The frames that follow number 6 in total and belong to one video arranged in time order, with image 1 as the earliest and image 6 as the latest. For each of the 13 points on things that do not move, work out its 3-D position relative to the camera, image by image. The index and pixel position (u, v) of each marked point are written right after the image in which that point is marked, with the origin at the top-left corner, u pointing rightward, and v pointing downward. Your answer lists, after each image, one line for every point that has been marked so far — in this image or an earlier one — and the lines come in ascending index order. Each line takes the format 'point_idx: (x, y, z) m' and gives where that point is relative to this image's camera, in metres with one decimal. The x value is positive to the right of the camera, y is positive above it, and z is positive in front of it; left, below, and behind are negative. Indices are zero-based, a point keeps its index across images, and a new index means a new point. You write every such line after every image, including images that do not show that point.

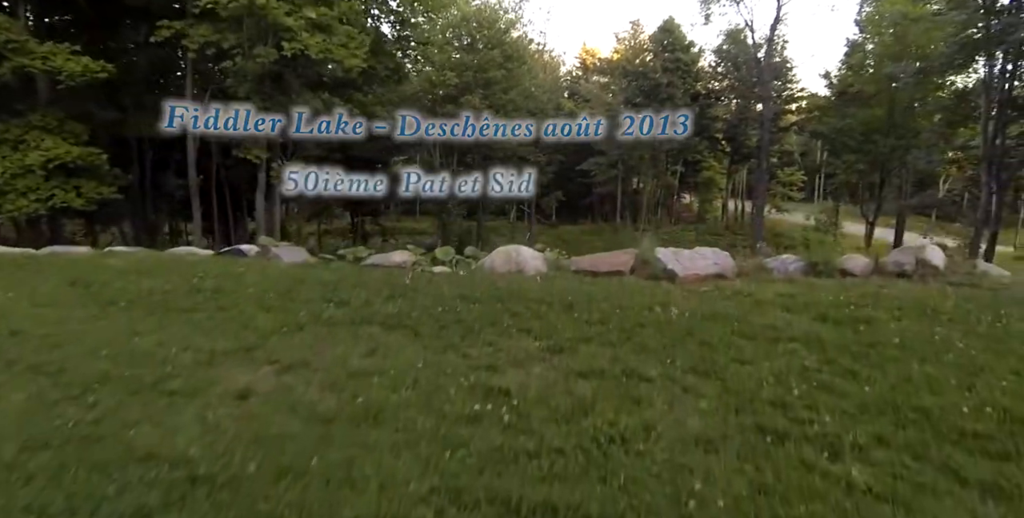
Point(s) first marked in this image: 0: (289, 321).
0: (-1.1, -0.3, +2.9) m
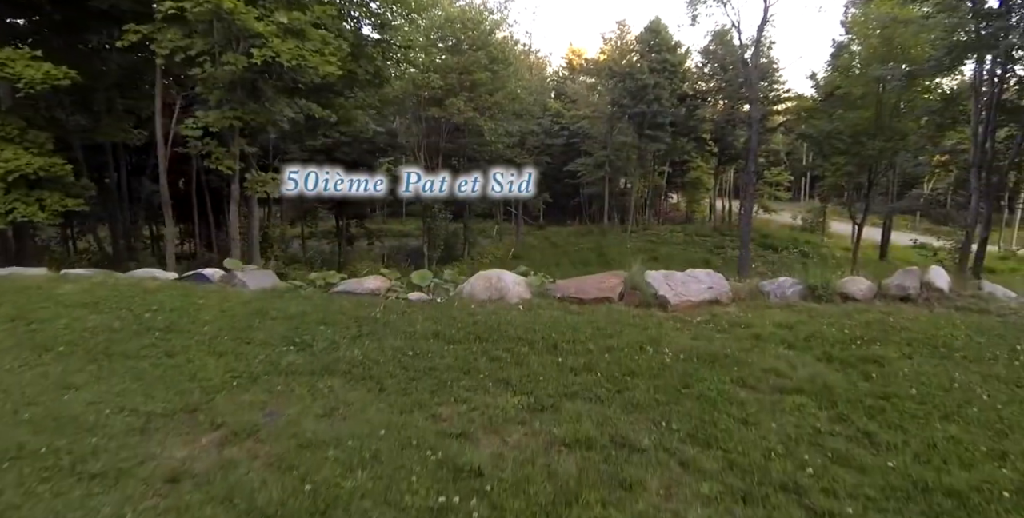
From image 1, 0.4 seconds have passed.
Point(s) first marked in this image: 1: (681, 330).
0: (-1.2, -0.5, +2.6) m
1: (+0.9, -0.4, +3.1) m
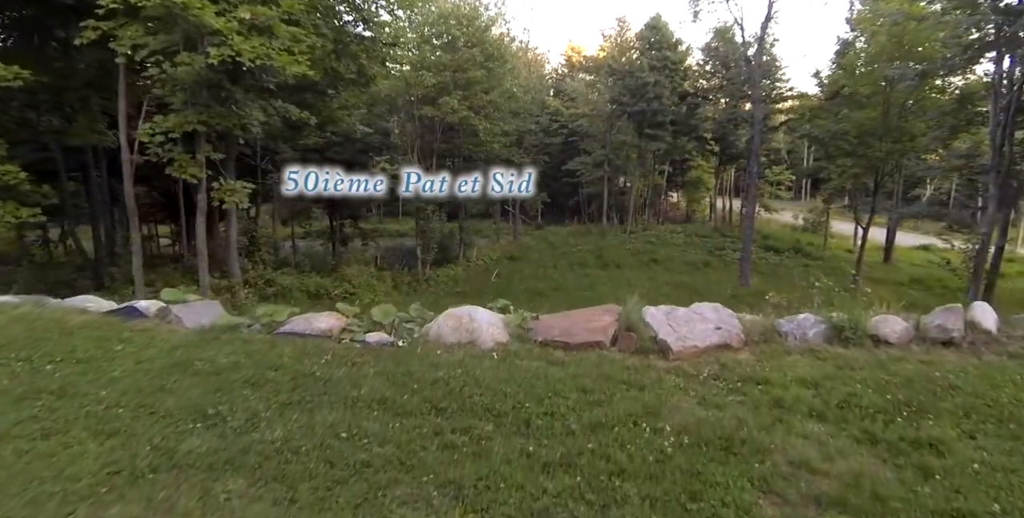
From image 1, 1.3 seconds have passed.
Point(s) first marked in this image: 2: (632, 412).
0: (-1.4, -0.7, +2.0) m
1: (+0.8, -0.6, +2.6) m
2: (+0.5, -0.6, +2.3) m
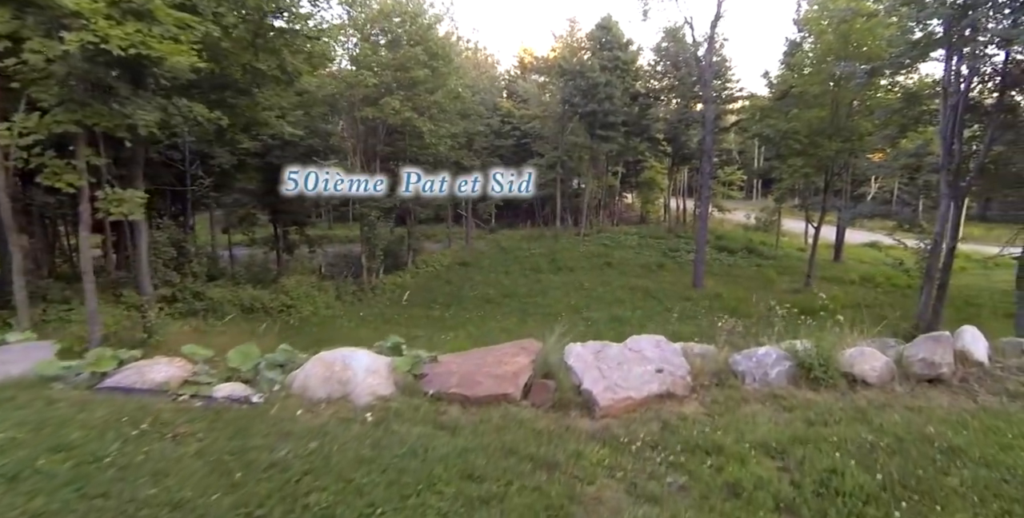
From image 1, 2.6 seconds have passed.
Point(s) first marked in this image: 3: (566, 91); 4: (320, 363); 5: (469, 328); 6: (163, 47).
0: (-1.8, -0.9, +1.2) m
1: (+0.3, -0.7, +1.9) m
2: (+0.1, -0.7, +1.6) m
3: (+1.9, +5.9, +20.1) m
4: (-0.9, -0.5, +2.6) m
5: (-1.0, -1.5, +12.8) m
6: (-3.2, +1.9, +5.1) m
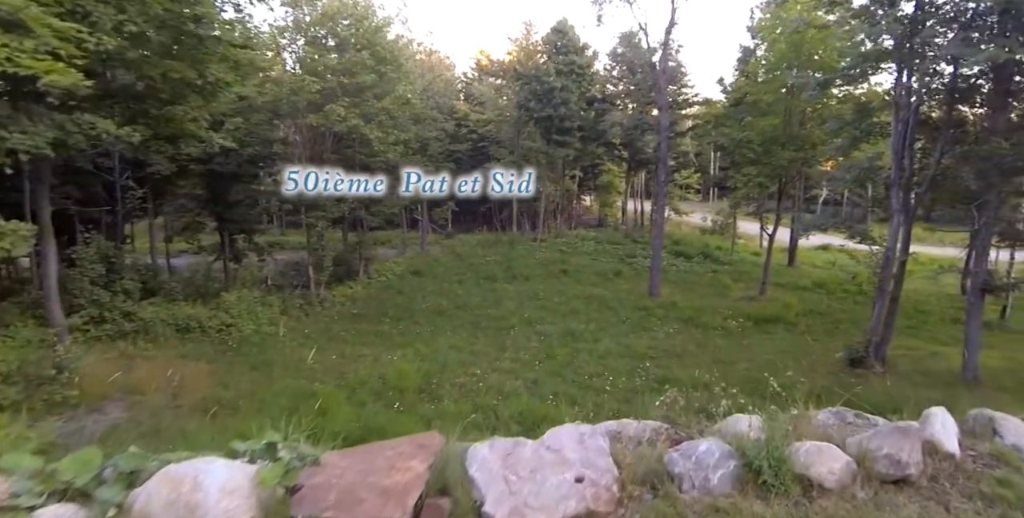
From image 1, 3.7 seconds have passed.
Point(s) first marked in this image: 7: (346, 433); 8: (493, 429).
0: (-2.1, -1.2, +0.6) m
1: (0.0, -1.0, +1.4) m
2: (-0.3, -1.0, +1.2) m
3: (+0.3, +5.6, +19.7) m
4: (-1.3, -0.8, +2.1) m
5: (-2.0, -1.8, +12.3) m
6: (-3.8, +1.6, +4.5) m
7: (-1.8, -1.9, +6.2) m
8: (-0.2, -2.0, +6.9) m
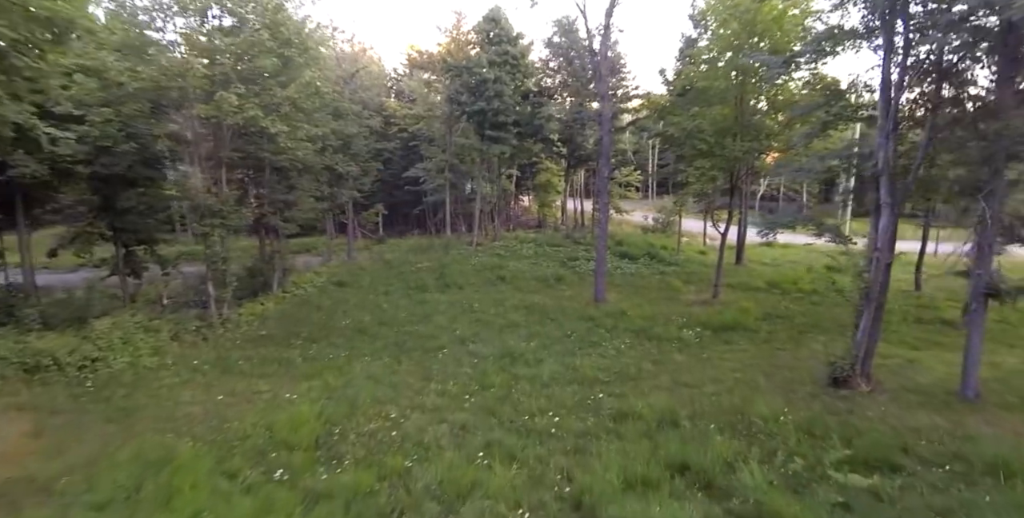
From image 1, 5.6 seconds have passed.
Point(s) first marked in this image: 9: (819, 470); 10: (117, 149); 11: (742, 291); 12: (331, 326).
0: (-2.2, -1.4, -1.4) m
1: (-0.3, -1.2, -0.4) m
2: (-0.5, -1.2, -0.7) m
3: (-1.9, +5.4, +17.9) m
4: (-1.6, -1.0, +0.1) m
5: (-3.3, -2.1, +10.2) m
6: (-4.3, +1.3, +2.3) m
7: (-2.5, -2.1, +4.2) m
8: (-1.0, -2.2, +5.0) m
9: (+2.9, -2.0, +5.4) m
10: (-9.3, +2.6, +13.3) m
11: (+6.1, -0.8, +15.0) m
12: (-4.4, -1.6, +13.7) m
